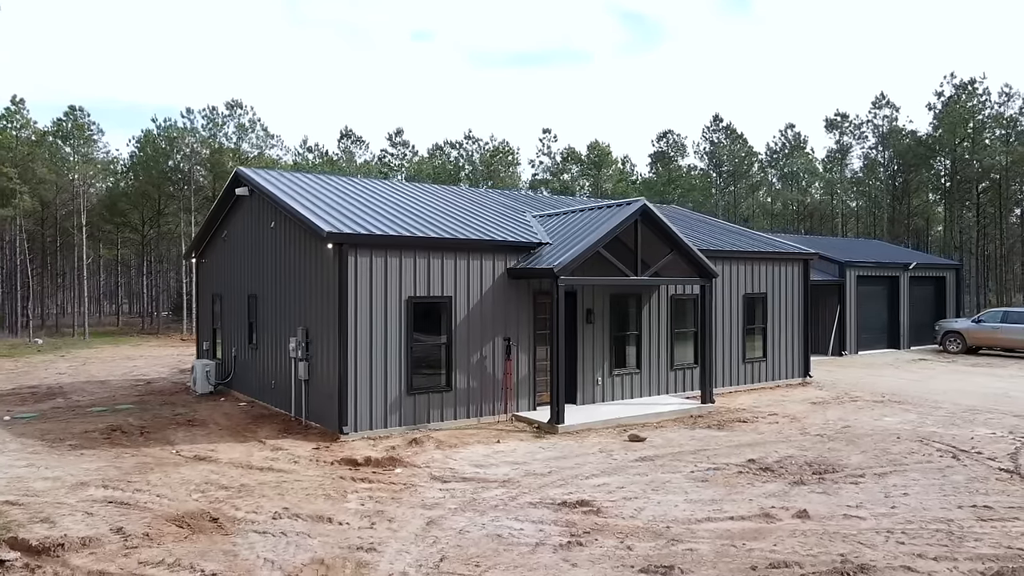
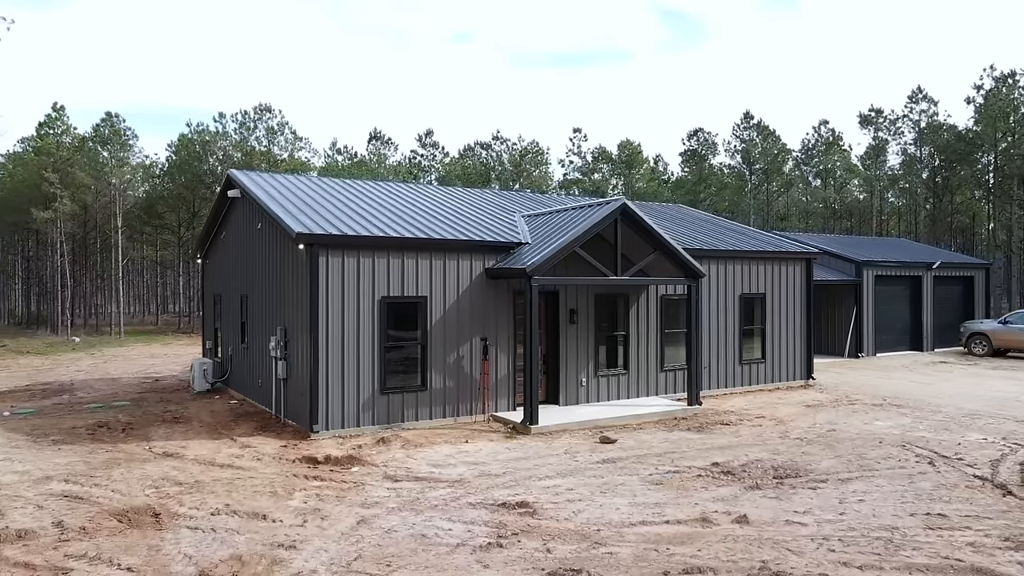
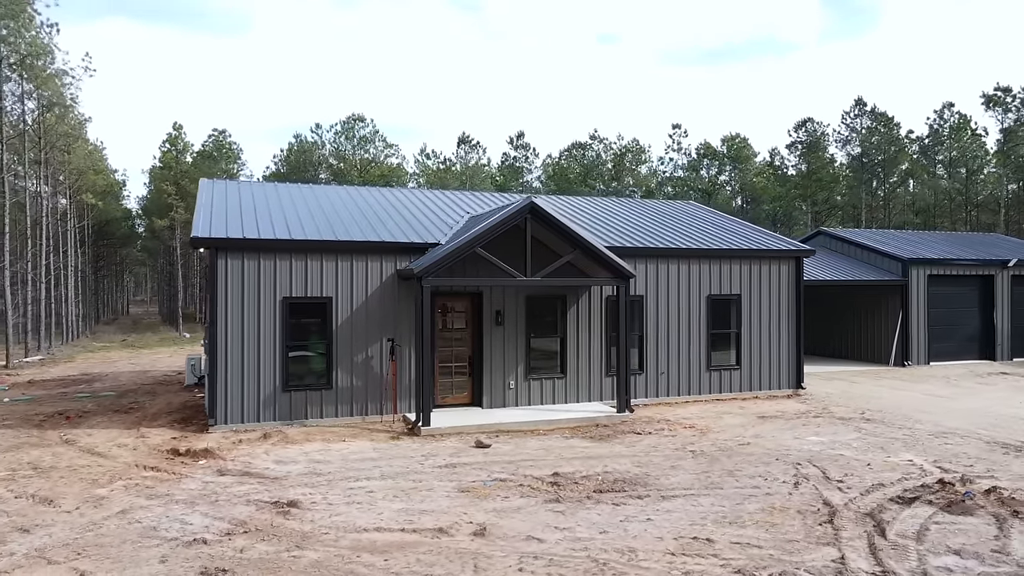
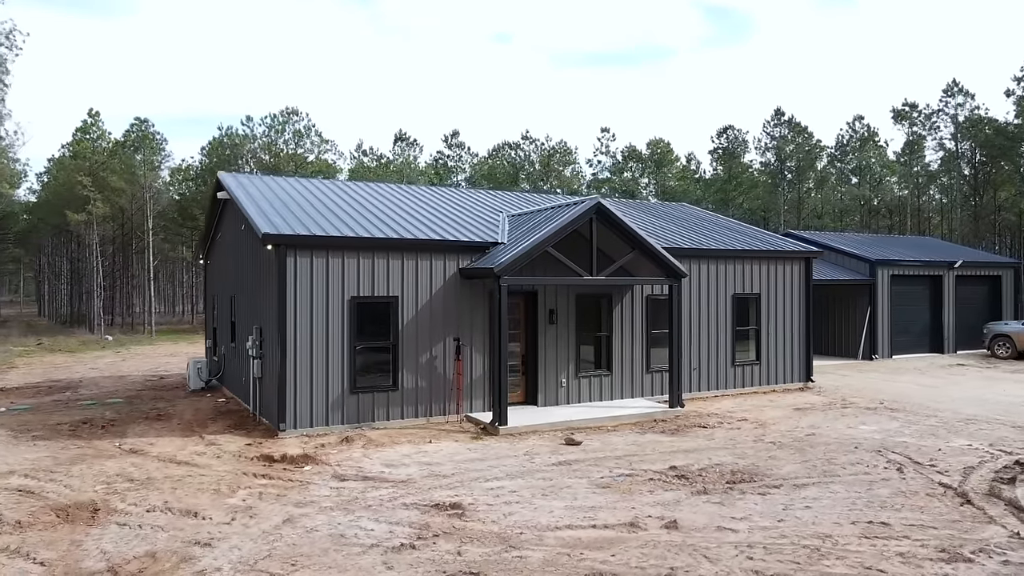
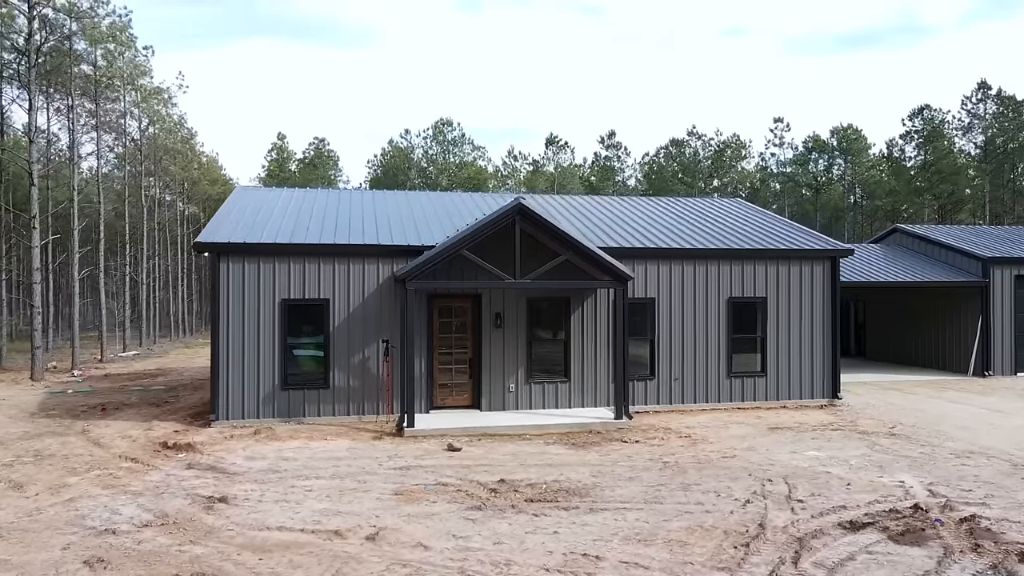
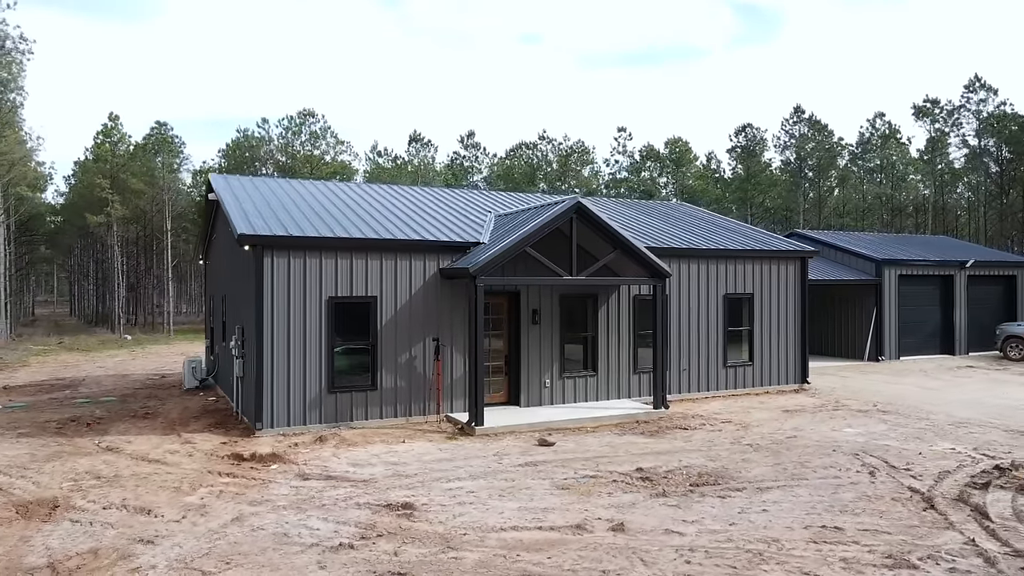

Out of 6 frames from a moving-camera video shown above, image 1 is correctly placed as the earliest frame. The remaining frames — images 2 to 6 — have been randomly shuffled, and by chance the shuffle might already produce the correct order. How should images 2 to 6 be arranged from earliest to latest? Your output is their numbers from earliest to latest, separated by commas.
2, 4, 6, 3, 5
